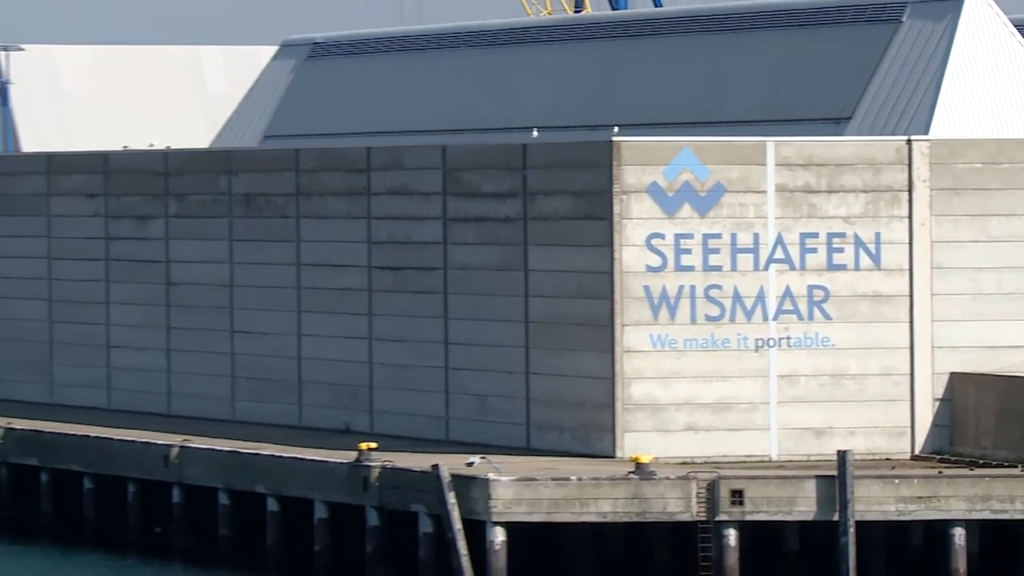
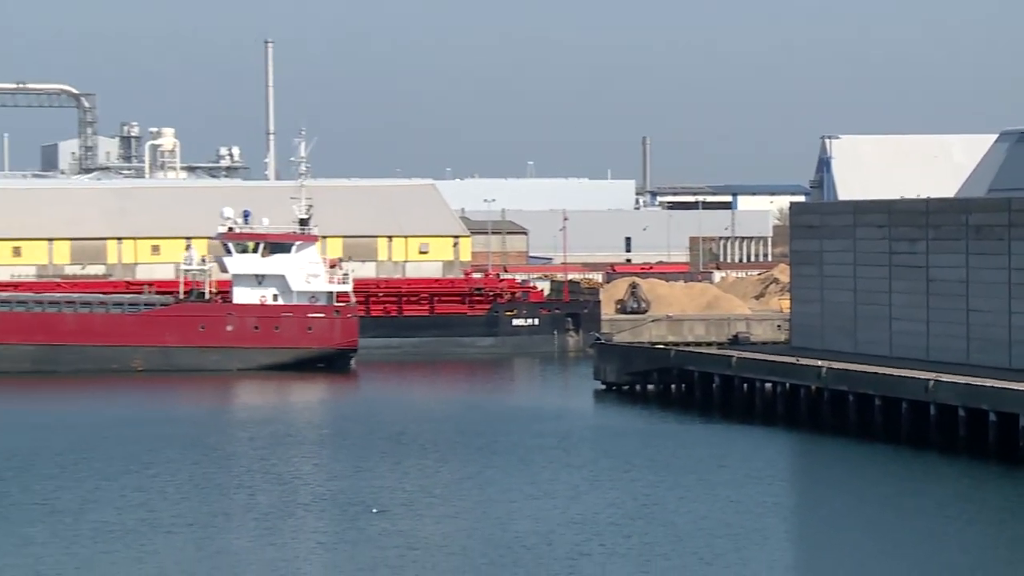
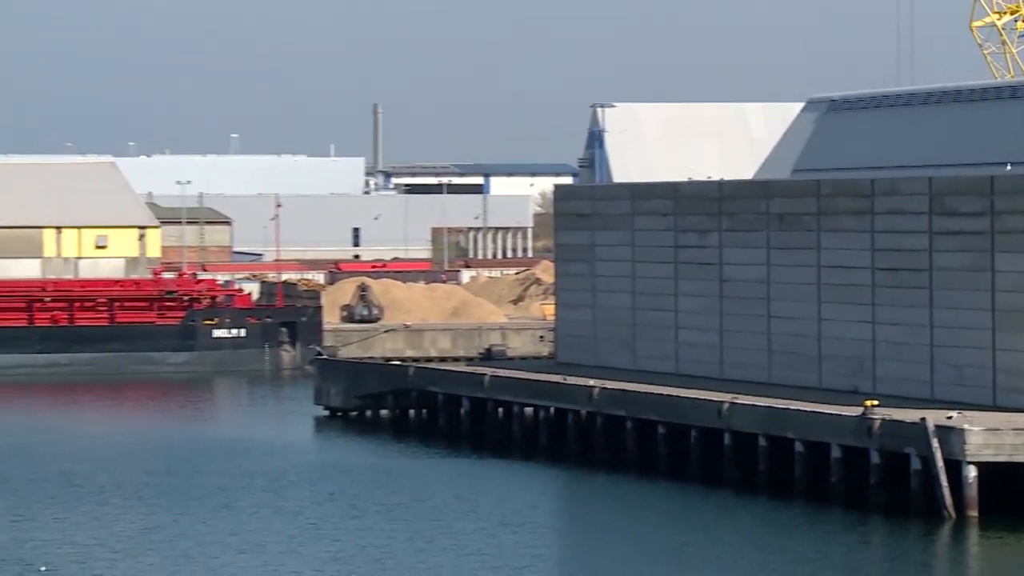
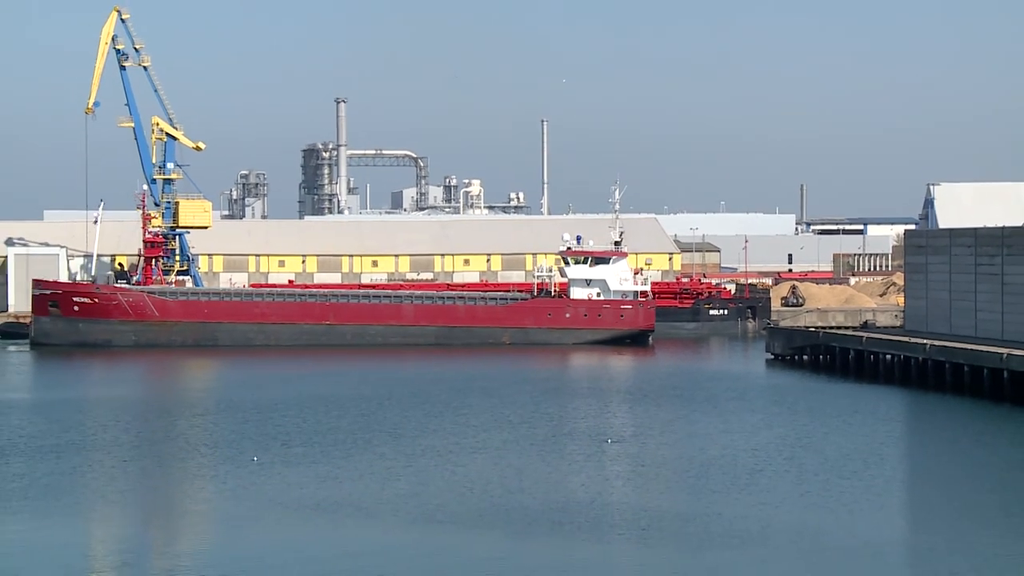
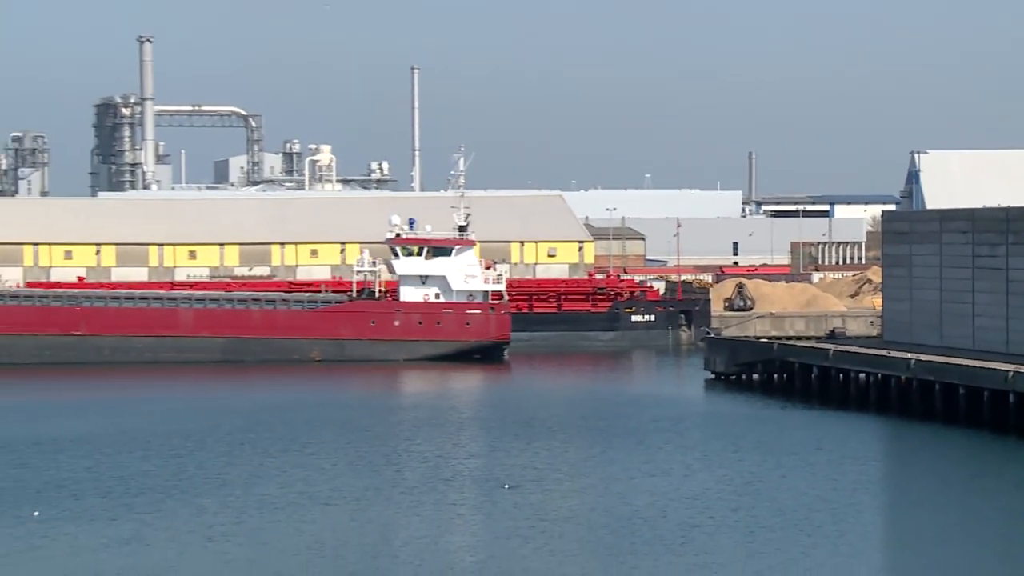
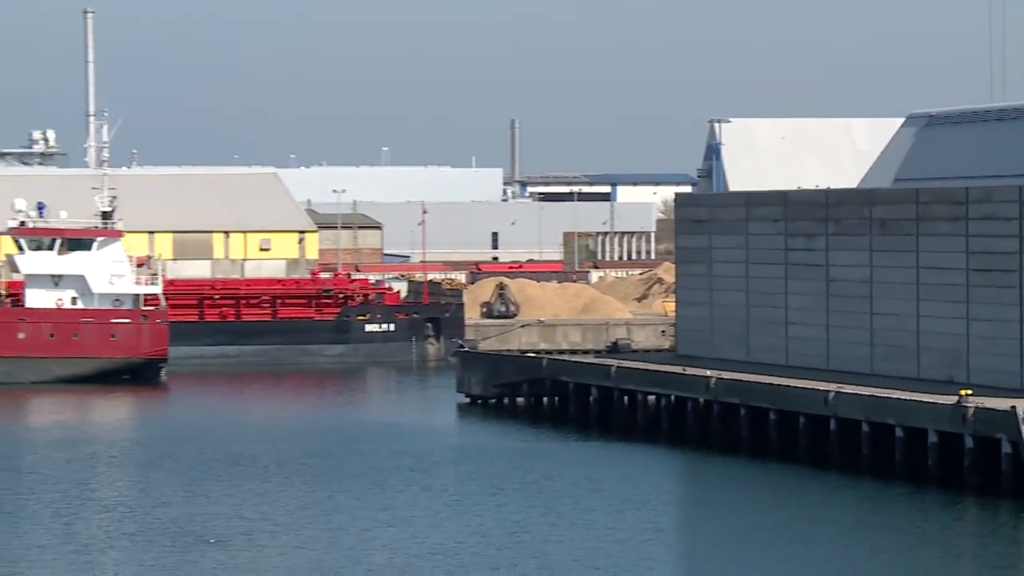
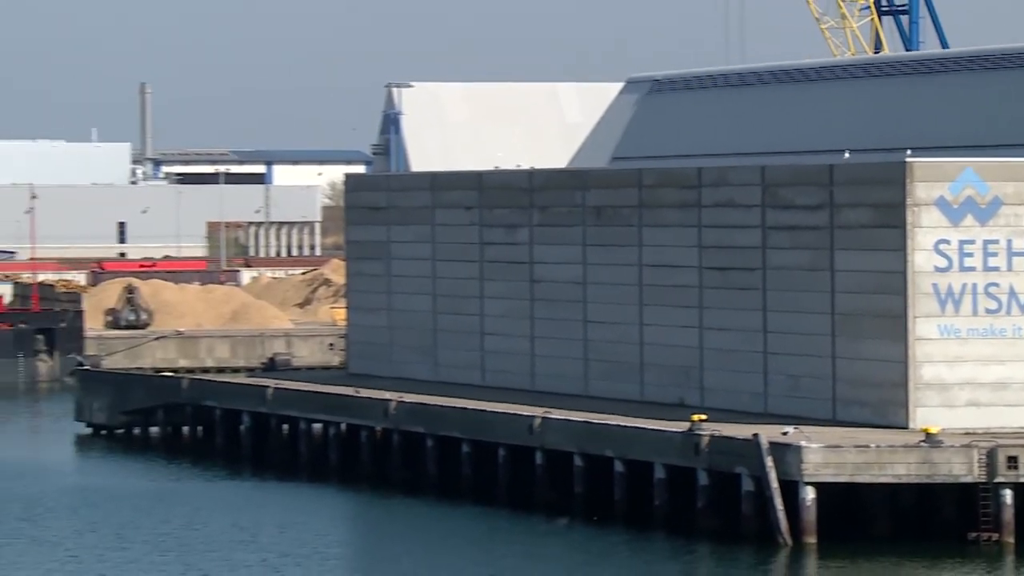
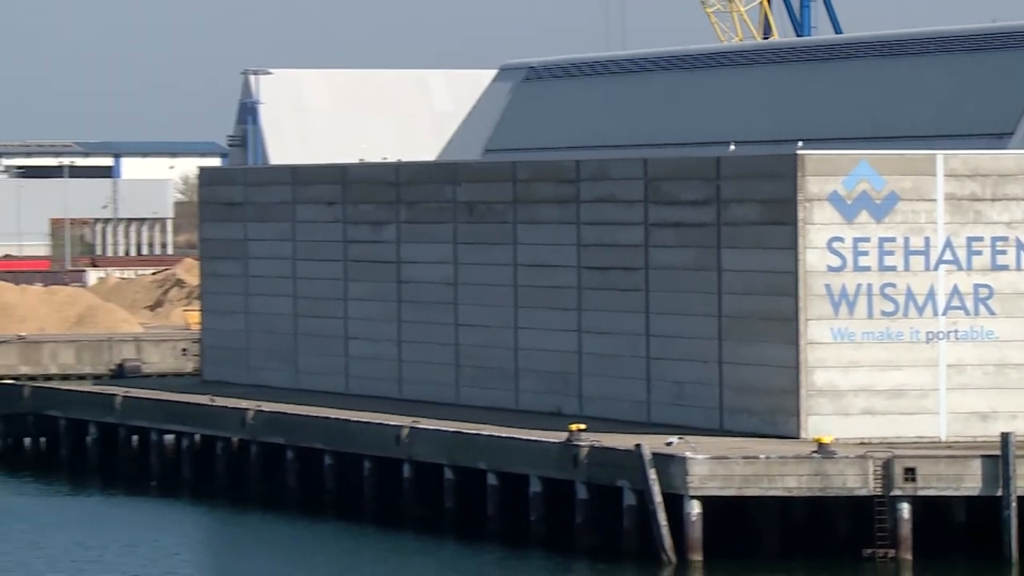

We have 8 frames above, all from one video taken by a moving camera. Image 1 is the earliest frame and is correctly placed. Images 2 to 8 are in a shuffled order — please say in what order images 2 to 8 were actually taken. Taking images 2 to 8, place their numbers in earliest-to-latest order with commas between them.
8, 7, 3, 6, 2, 5, 4
